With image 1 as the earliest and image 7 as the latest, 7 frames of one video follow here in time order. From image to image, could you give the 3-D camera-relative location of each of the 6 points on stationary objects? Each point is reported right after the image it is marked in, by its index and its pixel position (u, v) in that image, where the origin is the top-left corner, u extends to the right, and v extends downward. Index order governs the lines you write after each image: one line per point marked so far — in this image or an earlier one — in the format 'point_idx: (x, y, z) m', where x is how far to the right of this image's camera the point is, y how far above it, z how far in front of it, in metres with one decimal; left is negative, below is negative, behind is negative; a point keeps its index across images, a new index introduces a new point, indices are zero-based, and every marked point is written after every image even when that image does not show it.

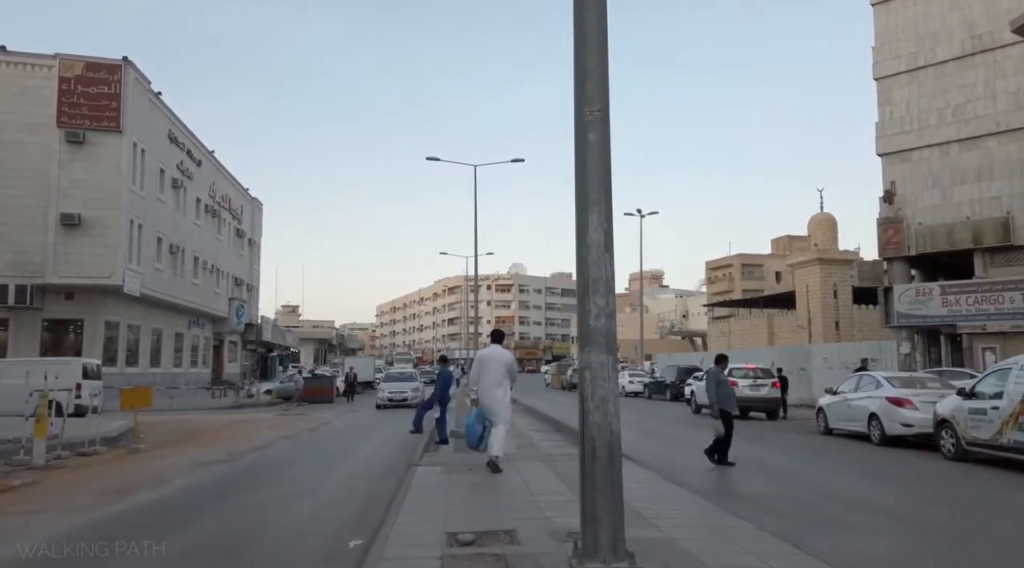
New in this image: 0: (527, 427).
0: (+0.4, -3.7, +19.0) m
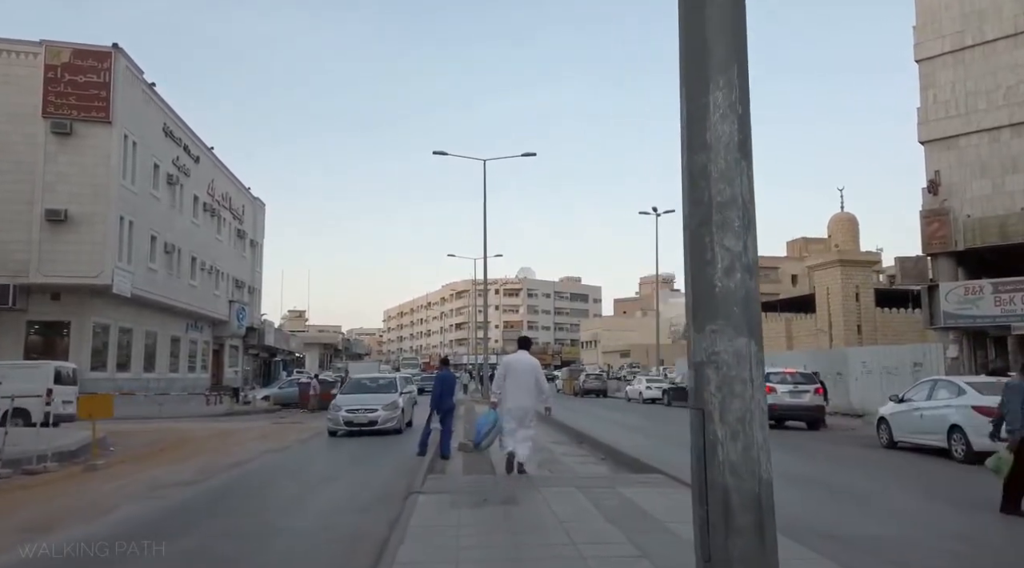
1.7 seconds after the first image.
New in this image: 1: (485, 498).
0: (+0.8, -3.6, +16.9) m
1: (-0.3, -2.2, +7.8) m
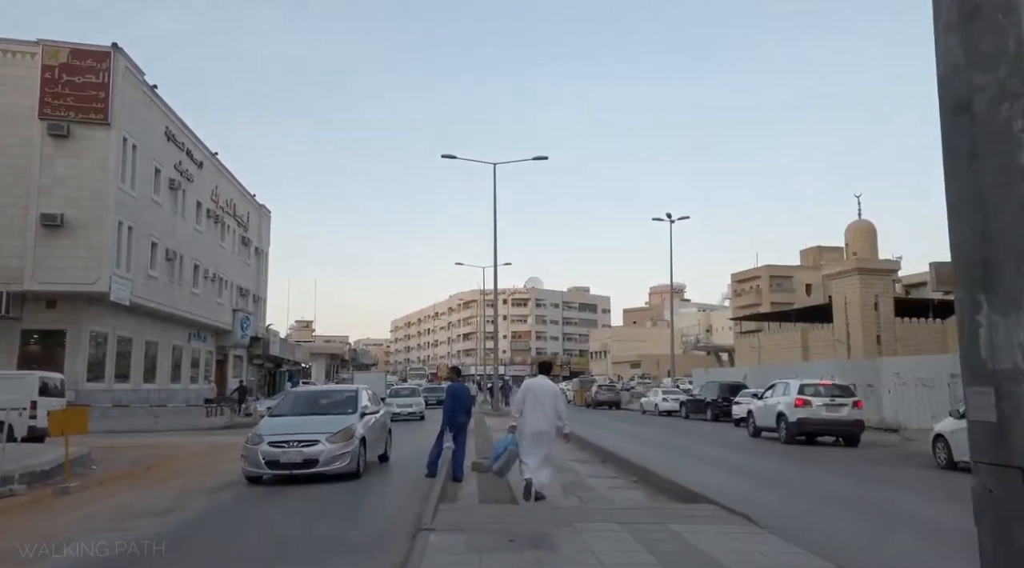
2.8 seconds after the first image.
0: (+1.2, -3.7, +15.6) m
1: (0.0, -2.2, +6.5) m
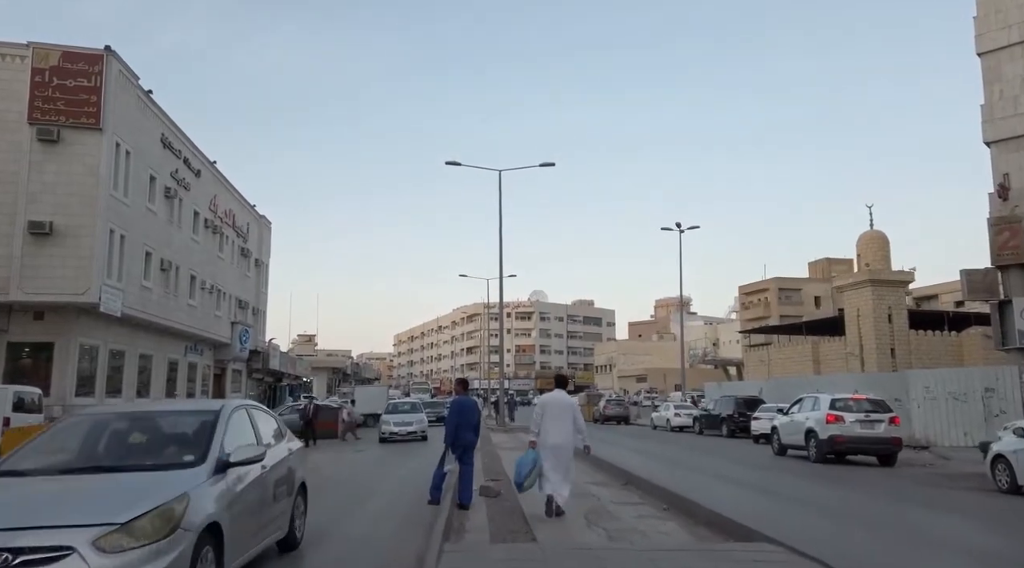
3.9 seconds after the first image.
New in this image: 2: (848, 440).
0: (+1.4, -3.8, +14.2) m
1: (+0.2, -2.1, +5.1) m
2: (+8.9, -4.2, +20.0) m
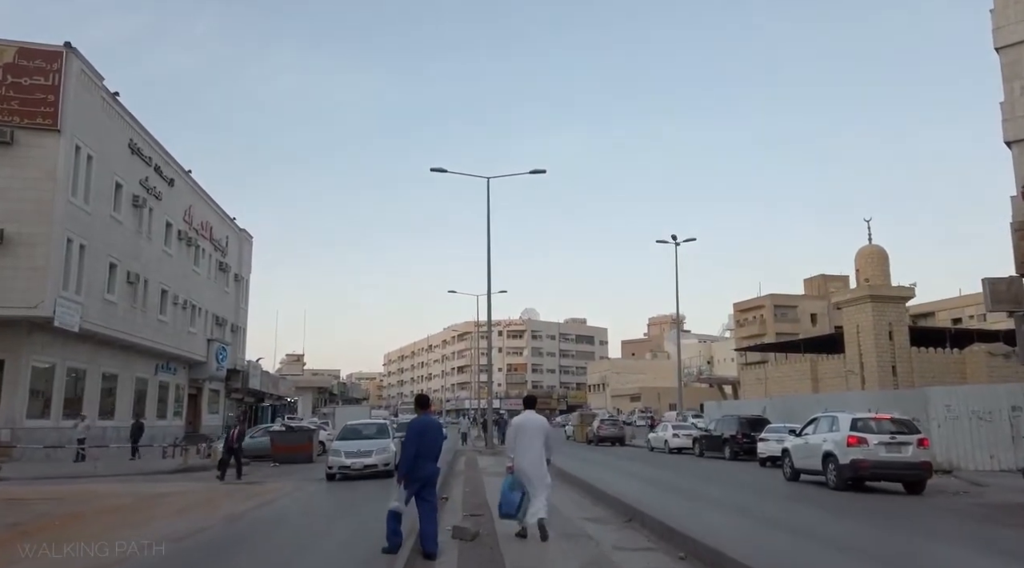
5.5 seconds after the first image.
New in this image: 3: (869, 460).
0: (+1.1, -3.8, +12.2) m
1: (0.0, -2.0, +3.2) m
2: (+8.6, -4.4, +18.1) m
3: (+8.5, -4.3, +18.2) m
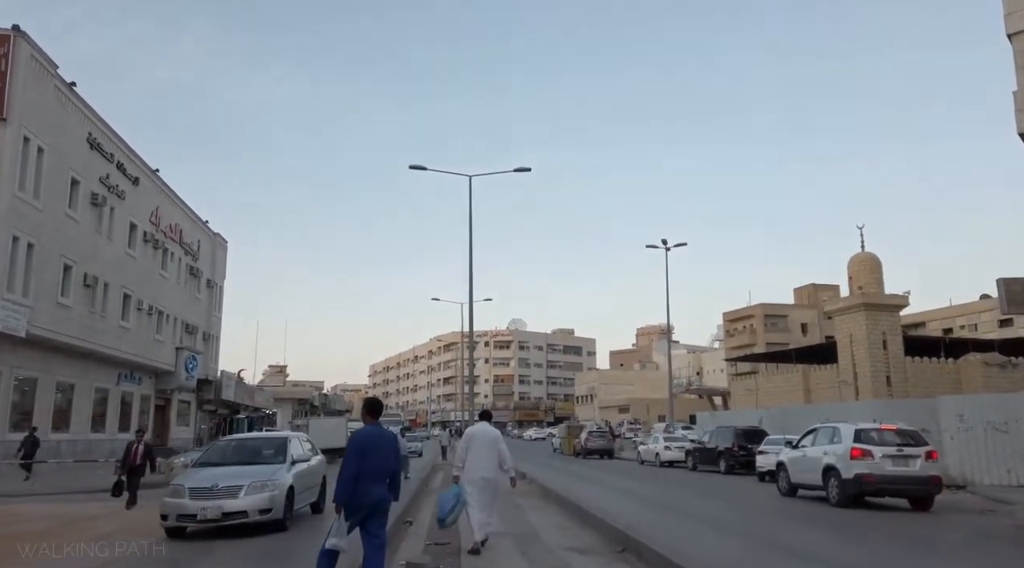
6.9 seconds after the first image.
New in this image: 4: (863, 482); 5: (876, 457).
0: (+0.7, -3.6, +10.4) m
1: (-0.3, -1.7, +1.4) m
2: (+8.1, -4.3, +16.4) m
3: (+8.0, -4.2, +16.5) m
4: (+7.9, -4.5, +17.2) m
5: (+8.0, -3.7, +16.0) m
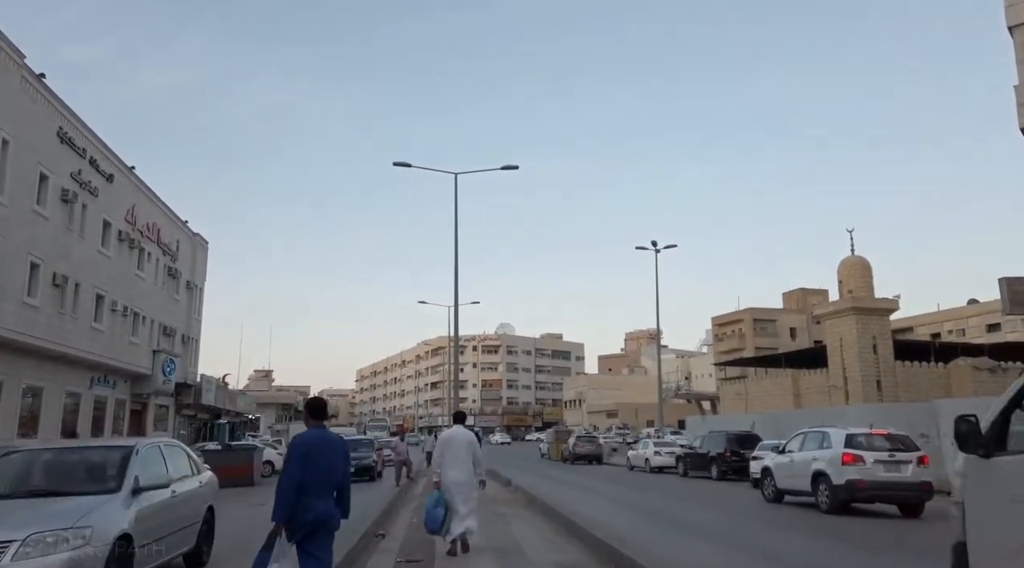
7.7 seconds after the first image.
0: (+0.4, -3.5, +9.5) m
1: (-0.4, -1.5, +0.4) m
2: (+7.7, -4.3, +15.6) m
3: (+7.7, -4.2, +15.7) m
4: (+7.5, -4.5, +16.4) m
5: (+7.7, -3.7, +15.2) m
